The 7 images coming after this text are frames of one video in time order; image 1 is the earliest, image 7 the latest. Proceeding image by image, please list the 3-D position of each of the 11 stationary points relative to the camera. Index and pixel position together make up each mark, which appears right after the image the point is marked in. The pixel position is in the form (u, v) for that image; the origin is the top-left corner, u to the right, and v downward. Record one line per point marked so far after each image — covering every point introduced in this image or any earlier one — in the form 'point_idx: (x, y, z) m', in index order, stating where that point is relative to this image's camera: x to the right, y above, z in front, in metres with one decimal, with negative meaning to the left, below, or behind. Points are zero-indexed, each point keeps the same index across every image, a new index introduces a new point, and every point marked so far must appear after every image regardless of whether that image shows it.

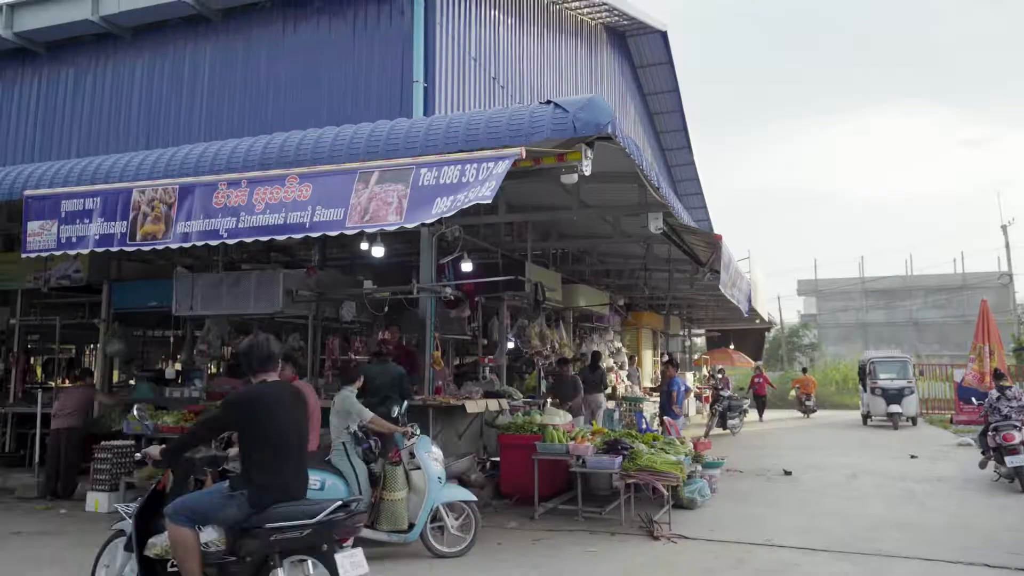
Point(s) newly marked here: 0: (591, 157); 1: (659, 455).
0: (+0.6, +1.0, +5.5) m
1: (+1.4, -1.6, +7.2) m
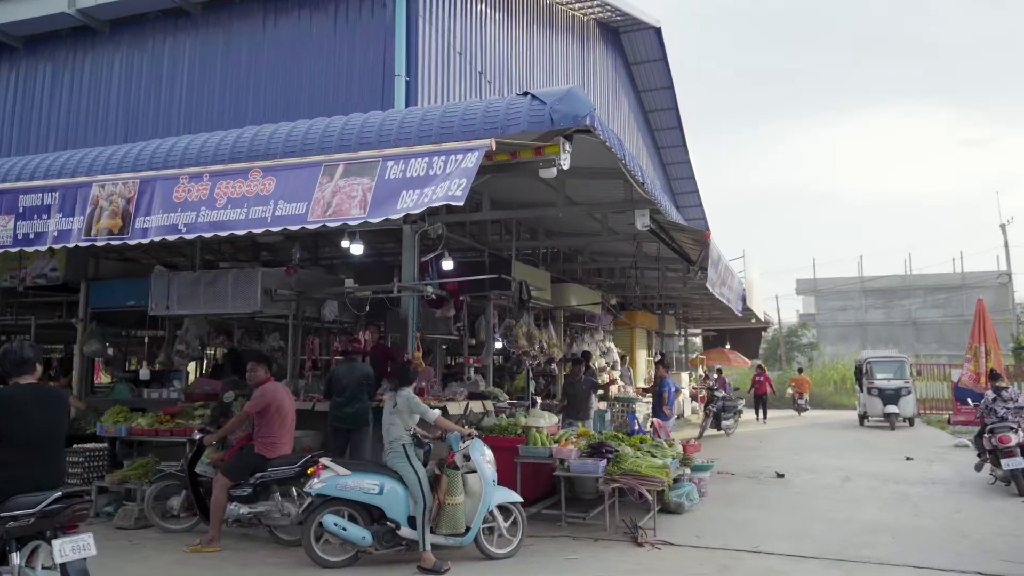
0: (+0.4, +1.0, +5.3) m
1: (+1.2, -1.6, +7.0) m
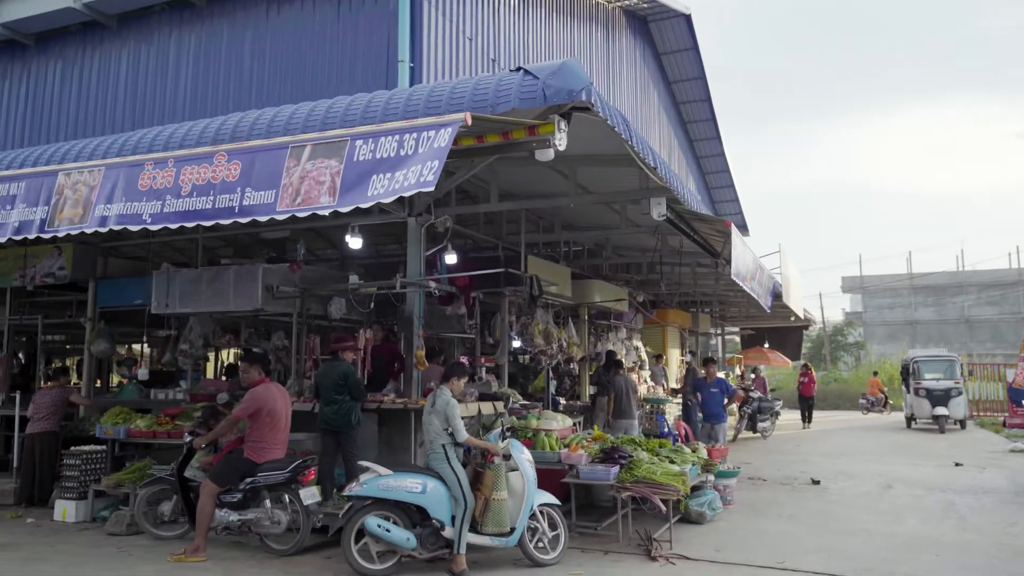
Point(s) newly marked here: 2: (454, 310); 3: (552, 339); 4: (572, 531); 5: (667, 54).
0: (+0.3, +1.0, +4.9) m
1: (+1.3, -1.5, +6.5) m
2: (-0.6, -0.2, +8.5) m
3: (+0.5, -0.6, +9.7) m
4: (+0.5, -2.1, +6.5) m
5: (+3.6, +5.4, +17.6) m
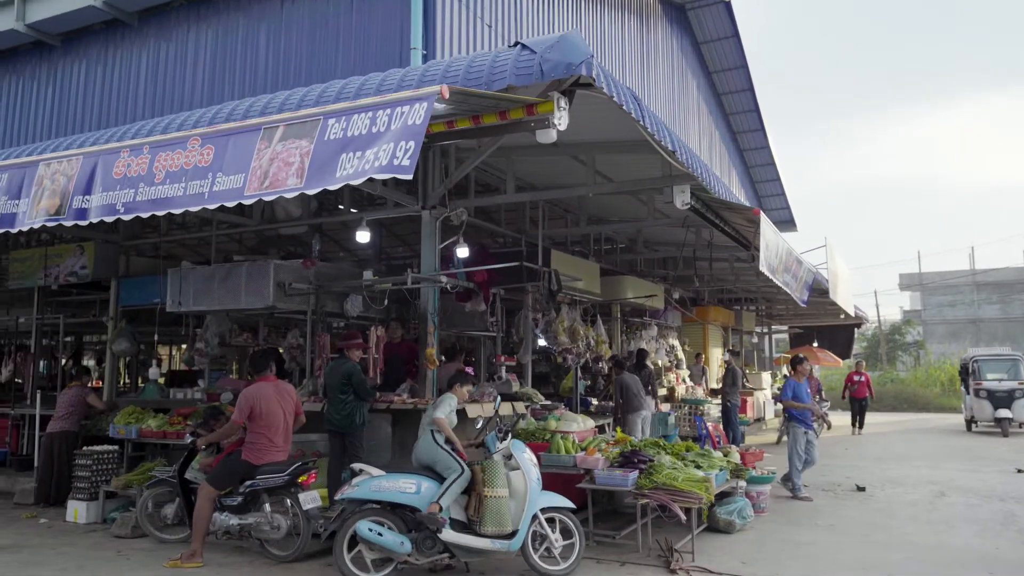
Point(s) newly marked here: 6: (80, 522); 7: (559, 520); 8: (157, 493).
0: (+0.3, +1.1, +4.5) m
1: (+1.4, -1.5, +6.1) m
2: (-0.4, -0.2, +8.2) m
3: (+0.8, -0.6, +9.3) m
4: (+0.6, -2.0, +6.1) m
5: (+4.3, +5.5, +17.0) m
6: (-4.0, -2.2, +7.1) m
7: (+0.3, -1.6, +5.4) m
8: (-3.0, -1.7, +6.3) m
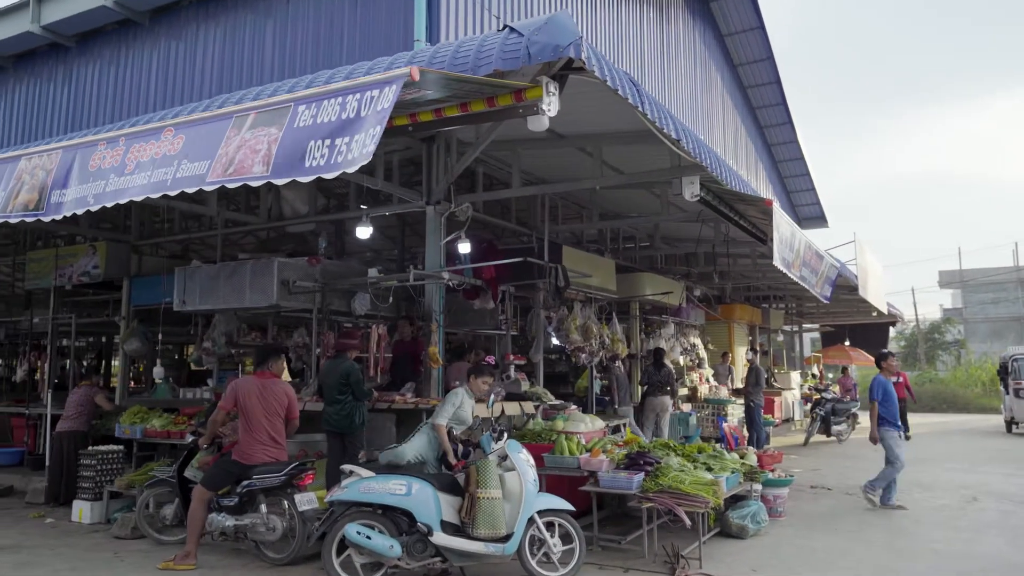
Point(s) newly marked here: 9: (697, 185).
0: (+0.3, +1.1, +4.3) m
1: (+1.4, -1.4, +5.9) m
2: (-0.3, -0.2, +8.0) m
3: (+0.9, -0.6, +9.1) m
4: (+0.6, -2.0, +5.9) m
5: (+4.8, +5.5, +16.6) m
6: (-3.9, -2.2, +7.0) m
7: (+0.3, -1.6, +5.2) m
8: (-2.9, -1.7, +6.3) m
9: (+1.5, +0.9, +6.4) m
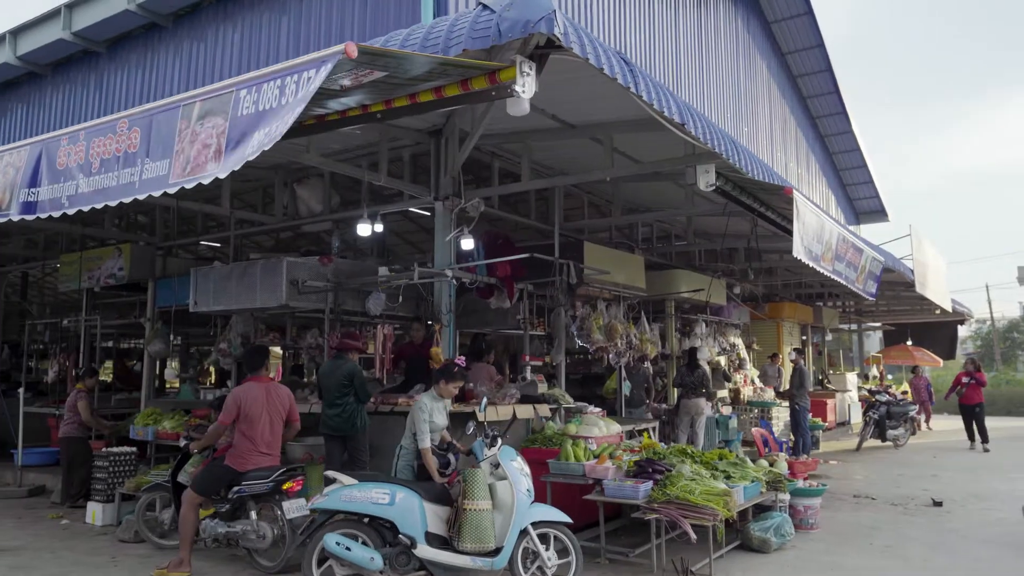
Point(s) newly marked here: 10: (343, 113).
0: (+0.1, +1.1, +4.0) m
1: (+1.4, -1.4, +5.4) m
2: (-0.2, -0.2, +7.7) m
3: (+1.2, -0.5, +8.7) m
4: (+0.6, -1.9, +5.5) m
5: (+5.5, +5.6, +15.9) m
6: (-3.8, -2.2, +7.0) m
7: (+0.3, -1.6, +4.9) m
8: (-2.9, -1.7, +6.2) m
9: (+1.6, +0.9, +6.0) m
10: (-1.0, +1.1, +4.6) m
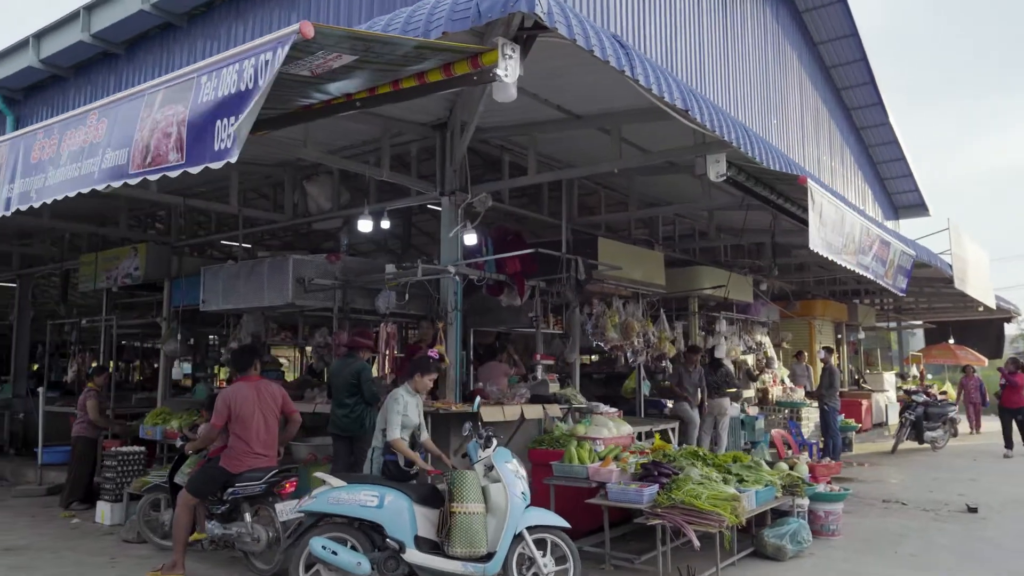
0: (0.0, +1.2, +3.8) m
1: (+1.4, -1.3, +5.2) m
2: (-0.1, -0.1, +7.6) m
3: (+1.3, -0.5, +8.5) m
4: (+0.6, -1.9, +5.3) m
5: (+6.0, +5.6, +15.4) m
6: (-3.7, -2.2, +7.0) m
7: (+0.2, -1.6, +4.7) m
8: (-2.9, -1.7, +6.1) m
9: (+1.6, +0.9, +5.7) m
10: (-1.1, +1.1, +4.5) m
